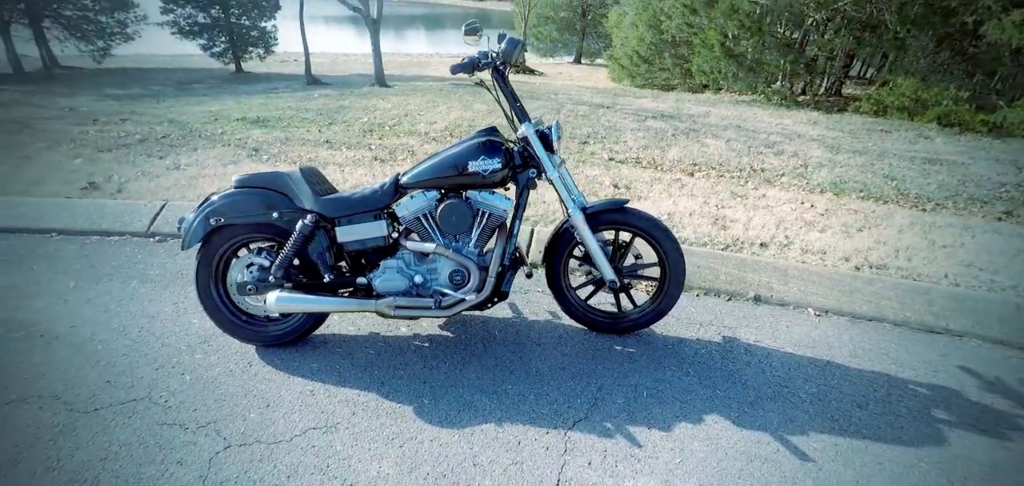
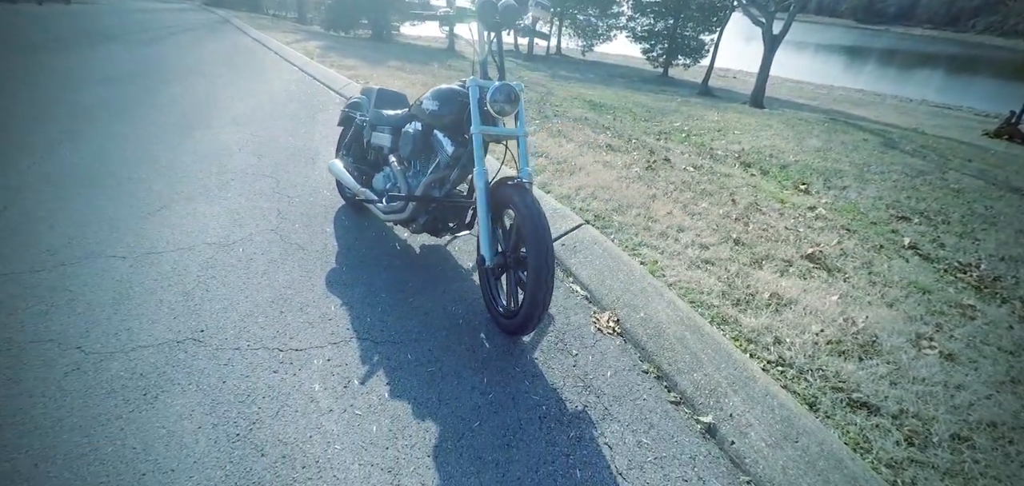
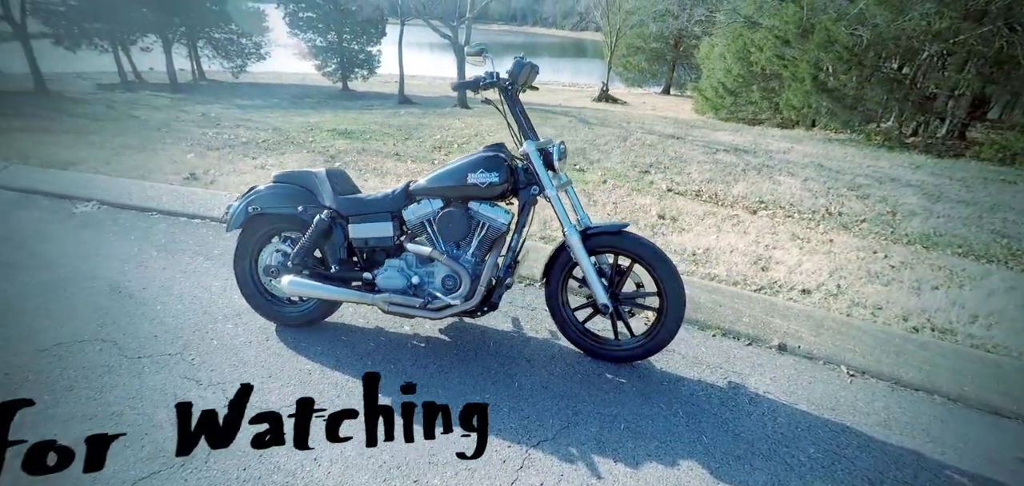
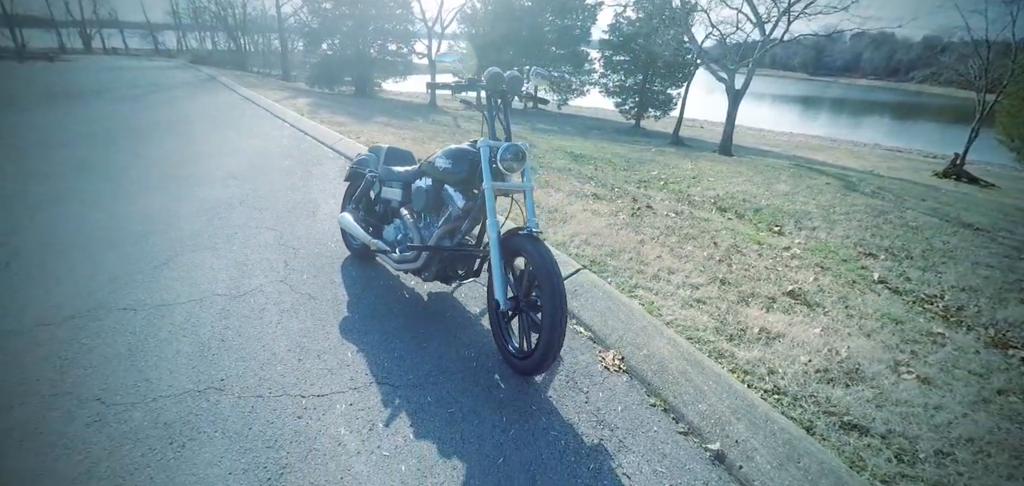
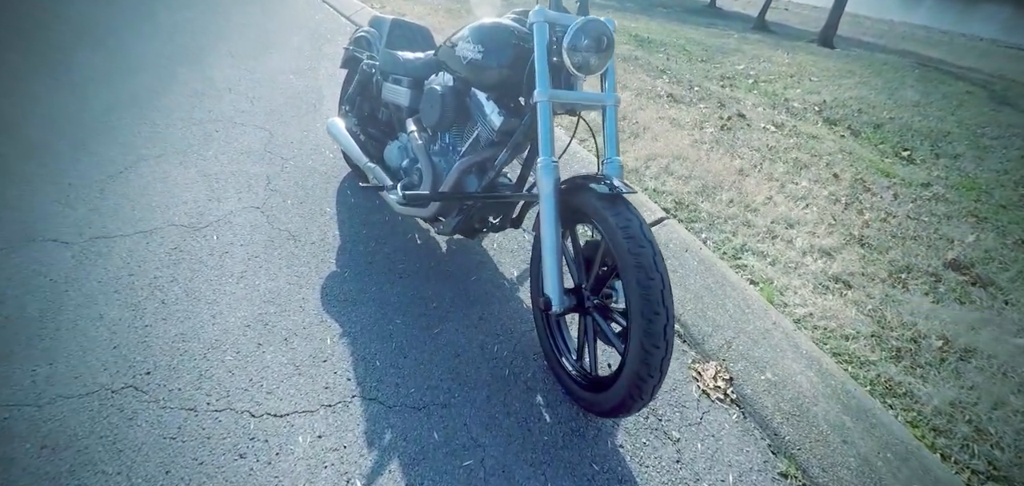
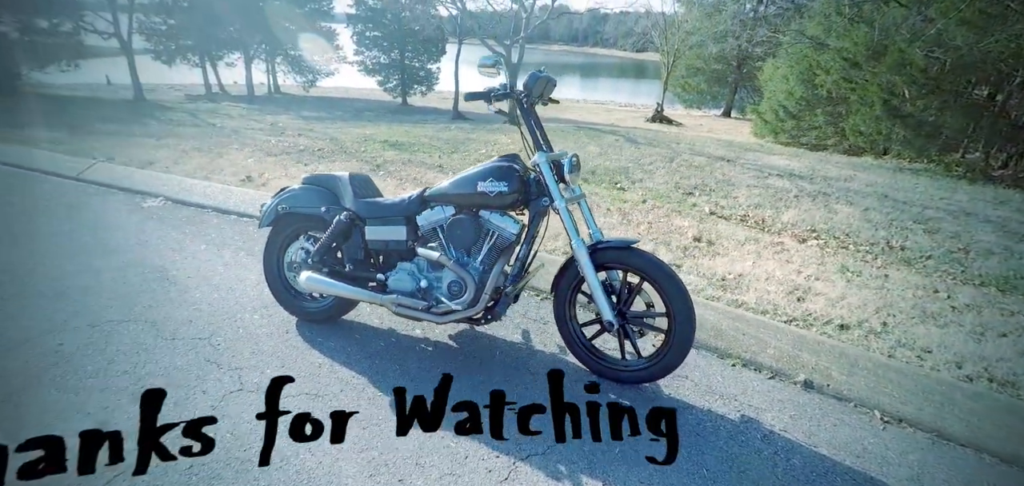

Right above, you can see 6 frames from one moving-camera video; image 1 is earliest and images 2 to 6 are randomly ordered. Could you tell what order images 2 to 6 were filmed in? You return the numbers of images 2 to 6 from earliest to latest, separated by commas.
3, 6, 4, 2, 5
